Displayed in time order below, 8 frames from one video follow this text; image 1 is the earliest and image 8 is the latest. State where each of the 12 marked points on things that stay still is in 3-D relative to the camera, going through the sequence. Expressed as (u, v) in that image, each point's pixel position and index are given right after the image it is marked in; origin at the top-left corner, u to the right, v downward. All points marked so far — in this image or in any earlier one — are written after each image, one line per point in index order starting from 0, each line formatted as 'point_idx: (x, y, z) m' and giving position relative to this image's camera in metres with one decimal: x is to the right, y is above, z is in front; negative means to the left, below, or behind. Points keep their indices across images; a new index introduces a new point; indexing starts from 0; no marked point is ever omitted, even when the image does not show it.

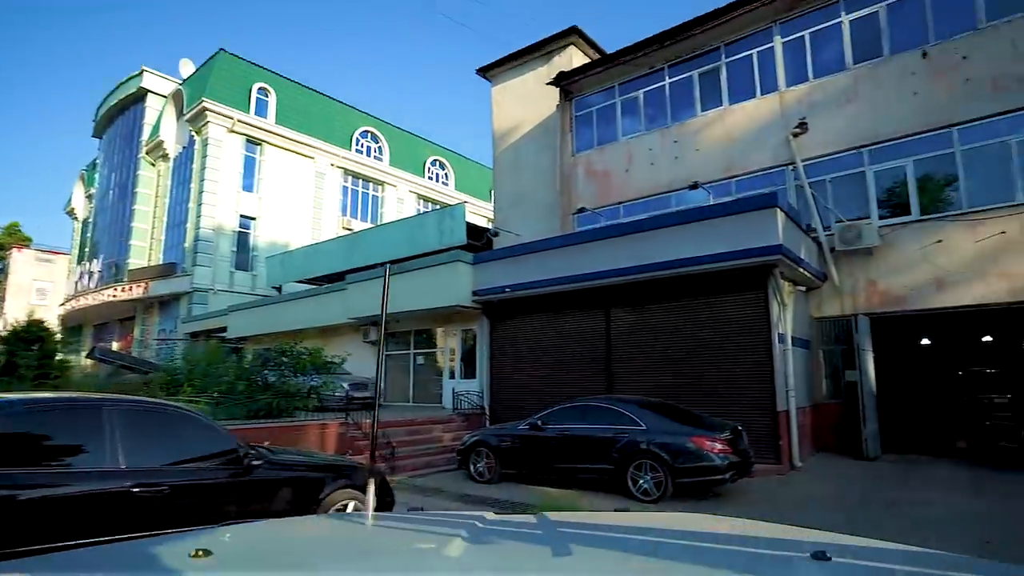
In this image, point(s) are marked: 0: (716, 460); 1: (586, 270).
0: (+2.5, -2.1, +7.1) m
1: (+1.4, +0.4, +11.2) m
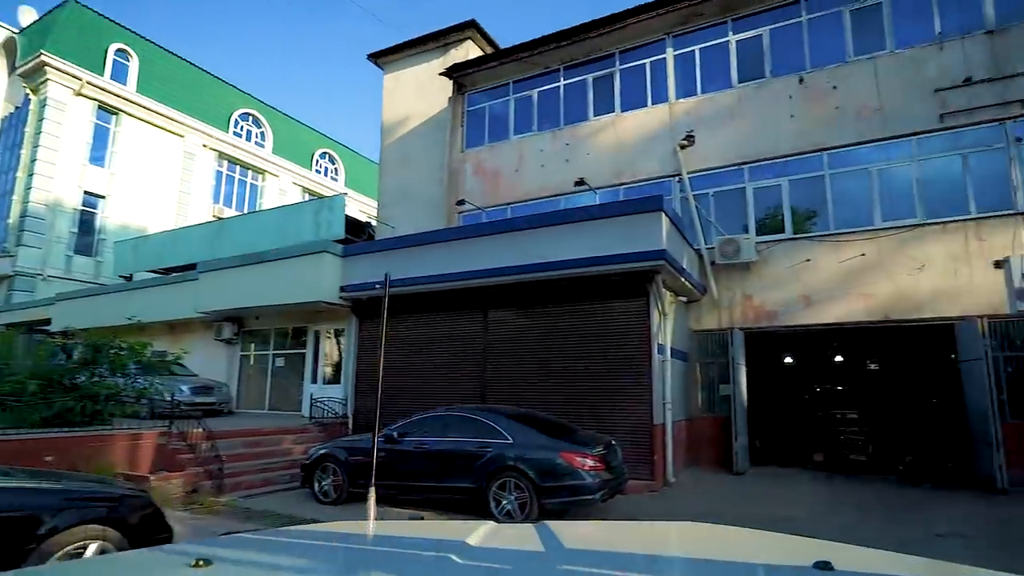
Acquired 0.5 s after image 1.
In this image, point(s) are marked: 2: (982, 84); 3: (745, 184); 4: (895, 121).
0: (+0.8, -2.1, +6.5) m
1: (-0.8, +0.4, +10.3) m
2: (+8.5, +3.7, +10.8) m
3: (+4.8, +2.1, +12.2) m
4: (+7.2, +3.2, +11.2) m
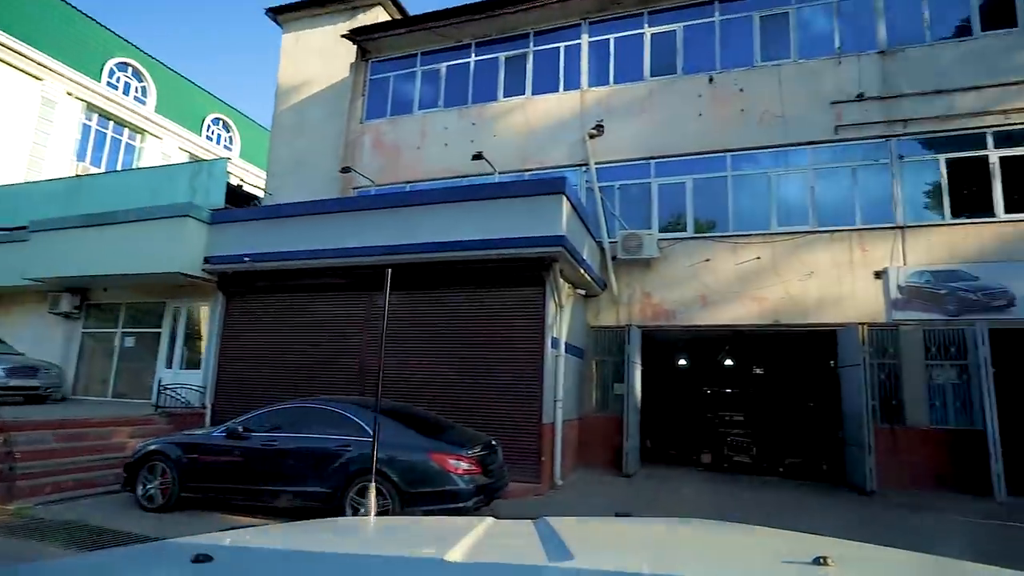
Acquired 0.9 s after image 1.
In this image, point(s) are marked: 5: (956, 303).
0: (-0.5, -1.9, +5.7) m
1: (-2.6, +0.7, +9.3) m
2: (+6.8, +3.5, +11.1) m
3: (+2.8, +2.2, +12.0) m
4: (+5.4, +3.1, +11.3) m
5: (+7.5, -0.3, +10.1) m
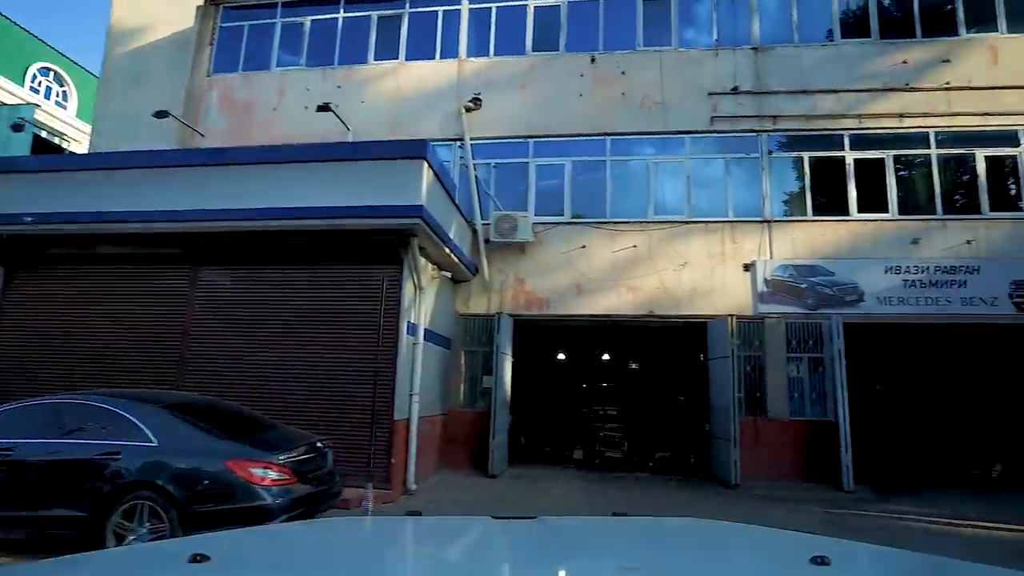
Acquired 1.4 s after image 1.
0: (-1.9, -1.6, +4.5) m
1: (-4.5, +1.1, +7.6) m
2: (+4.4, +3.6, +11.1) m
3: (+0.3, +2.4, +11.3) m
4: (+3.0, +3.2, +11.1) m
5: (+5.3, -0.2, +10.3) m
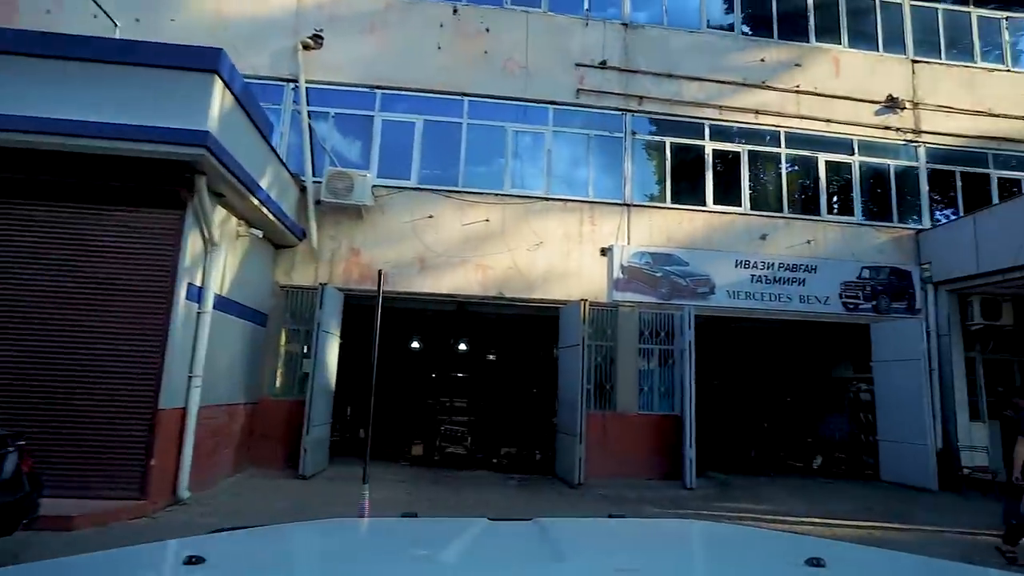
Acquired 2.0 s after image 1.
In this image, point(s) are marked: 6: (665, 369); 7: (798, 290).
0: (-3.2, -1.2, +2.8) m
1: (-6.2, +1.7, +5.2) m
2: (+1.8, +3.9, +10.6) m
3: (-2.3, +2.9, +9.8) m
4: (+0.4, +3.5, +10.3) m
5: (+2.6, 0.0, +9.9) m
6: (+2.5, -1.4, +9.9) m
7: (+5.1, 0.0, +10.5) m
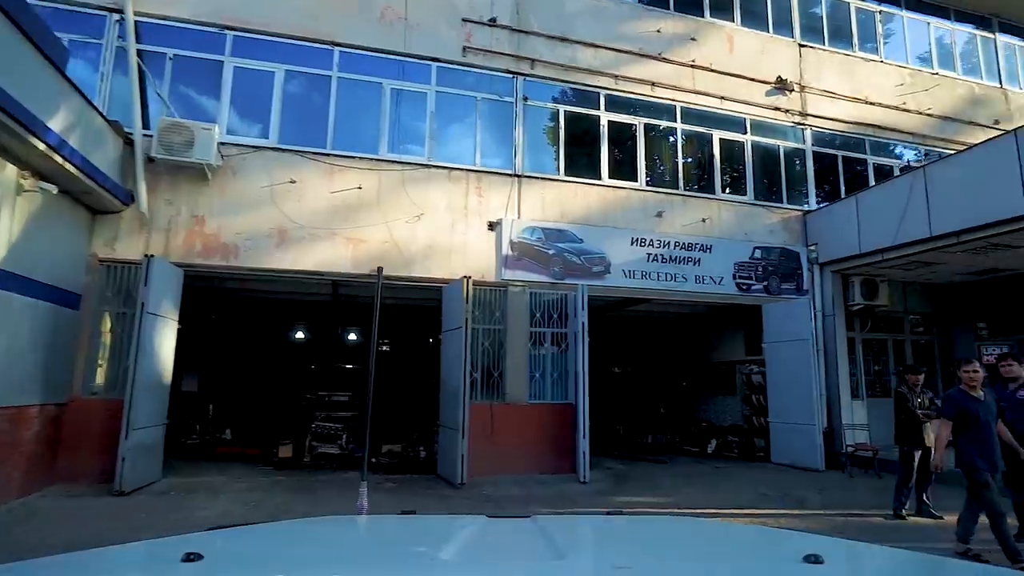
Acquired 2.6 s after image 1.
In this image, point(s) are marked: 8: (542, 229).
0: (-3.9, -0.9, +1.3) m
1: (-7.2, +2.0, +3.2) m
2: (-0.1, +4.2, +9.7) m
3: (-4.1, +3.2, +8.3) m
4: (-1.4, +3.9, +9.2) m
5: (+0.8, +0.3, +9.2) m
6: (+0.7, -1.0, +9.2) m
7: (+3.1, +0.3, +10.2) m
8: (+0.5, +0.9, +9.2) m
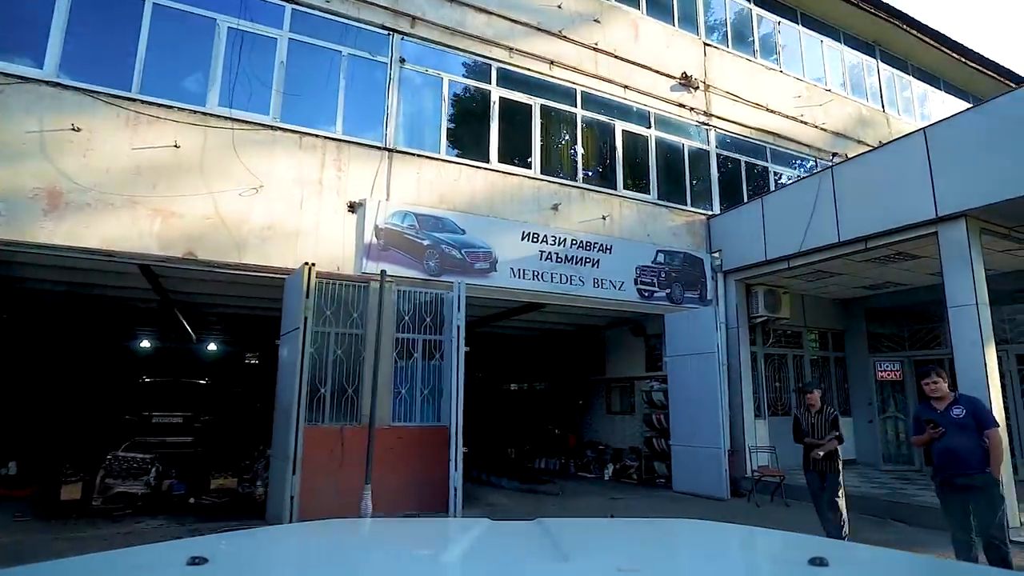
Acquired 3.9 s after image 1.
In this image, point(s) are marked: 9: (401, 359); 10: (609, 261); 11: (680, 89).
0: (-4.3, -0.5, -0.9) m
1: (-7.9, +2.4, +0.5) m
2: (-1.8, +4.2, +8.1) m
3: (-5.5, +3.4, +6.1) m
4: (-3.0, +3.9, +7.4) m
5: (-0.9, +0.4, +7.7) m
6: (-1.0, -1.0, +7.6) m
7: (+1.2, +0.3, +9.0) m
8: (-1.2, +1.0, +7.7) m
9: (-1.4, -0.9, +7.4) m
10: (+1.5, +0.4, +9.2) m
11: (+3.1, +3.6, +10.8) m
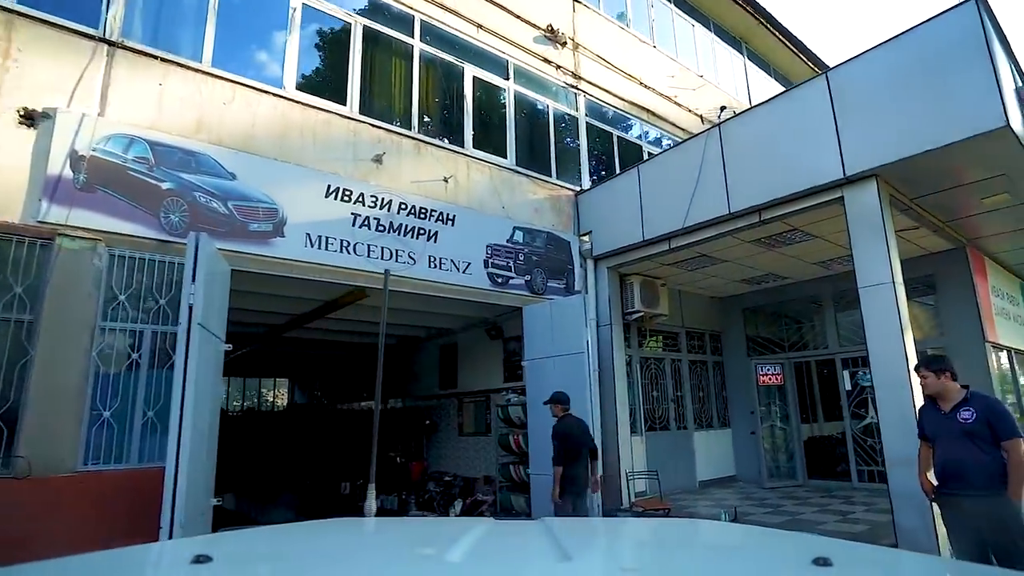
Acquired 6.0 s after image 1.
0: (-4.3, +0.1, -4.1) m
1: (-8.1, +3.0, -3.3) m
2: (-3.7, +4.5, +5.5) m
3: (-6.9, +3.8, +2.7) m
4: (-4.8, +4.3, +4.5) m
5: (-2.8, +0.7, +5.1) m
6: (-2.9, -0.7, +4.9) m
7: (-1.0, +0.5, +6.8) m
8: (-3.1, +1.2, +5.0) m
9: (-3.2, -0.6, +4.7) m
10: (-0.7, +0.6, +7.0) m
11: (+0.5, +3.8, +9.1) m
